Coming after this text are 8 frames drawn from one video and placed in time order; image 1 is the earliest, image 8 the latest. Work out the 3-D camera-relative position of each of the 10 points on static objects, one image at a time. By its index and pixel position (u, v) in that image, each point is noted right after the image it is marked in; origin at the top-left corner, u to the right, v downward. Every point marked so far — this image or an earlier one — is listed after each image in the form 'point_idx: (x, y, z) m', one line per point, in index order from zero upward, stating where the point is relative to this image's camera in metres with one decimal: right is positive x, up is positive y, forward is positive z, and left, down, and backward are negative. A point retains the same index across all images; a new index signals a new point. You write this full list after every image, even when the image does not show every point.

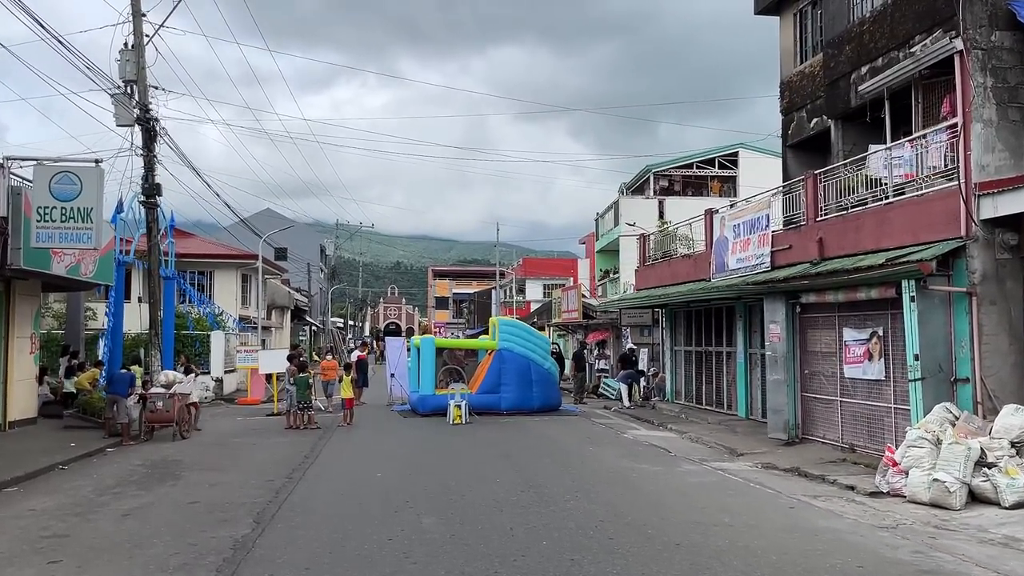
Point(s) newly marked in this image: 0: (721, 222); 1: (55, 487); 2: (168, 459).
0: (+4.4, +1.4, +18.1) m
1: (-5.8, -2.5, +11.2) m
2: (-5.4, -2.7, +13.9) m
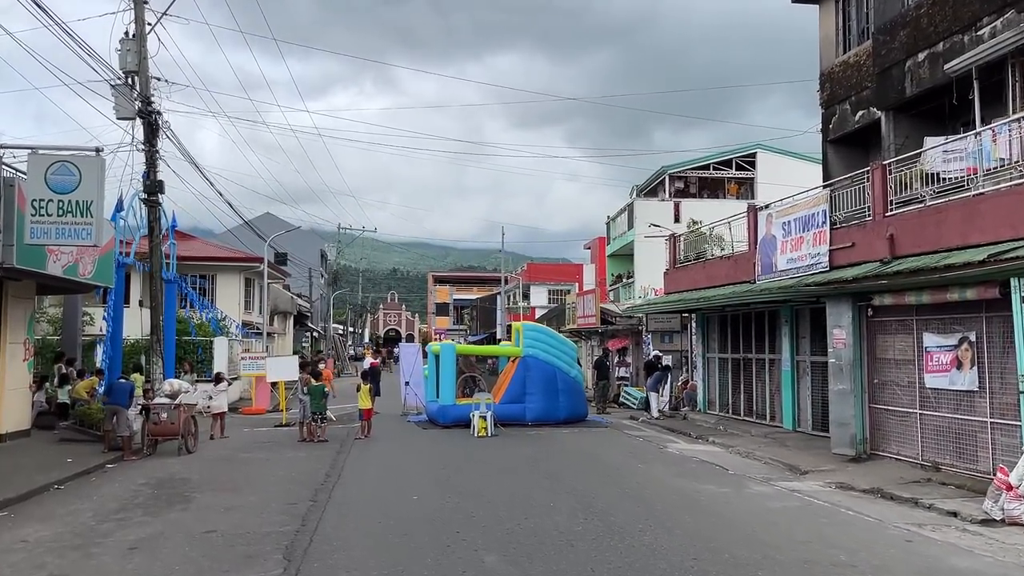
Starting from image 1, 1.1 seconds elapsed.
0: (+4.9, +1.3, +16.9) m
1: (-5.2, -2.5, +9.9) m
2: (-4.8, -2.7, +12.6) m
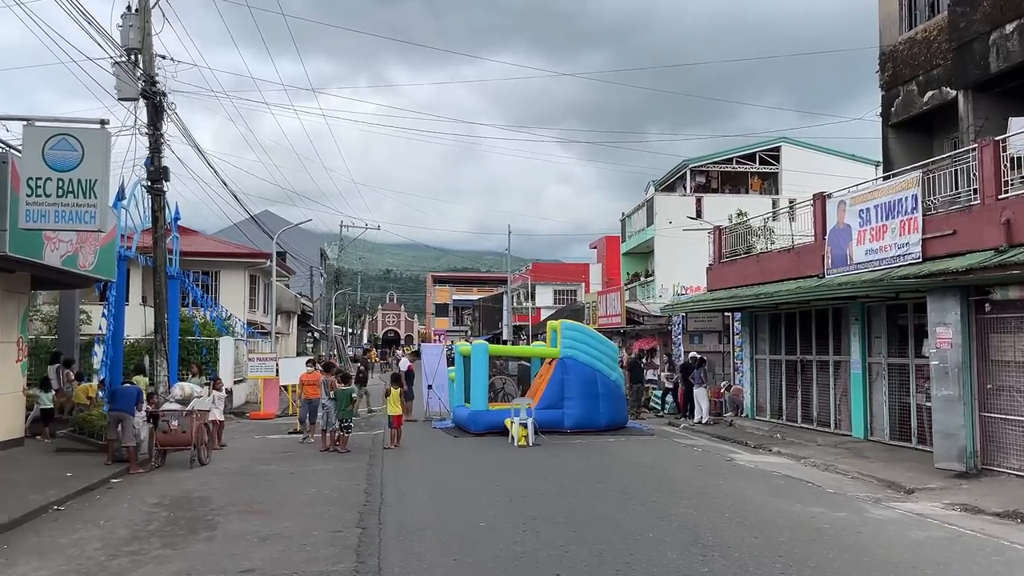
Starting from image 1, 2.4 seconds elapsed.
0: (+5.8, +1.4, +15.3) m
1: (-4.3, -2.4, +8.3) m
2: (-4.0, -2.6, +10.9) m
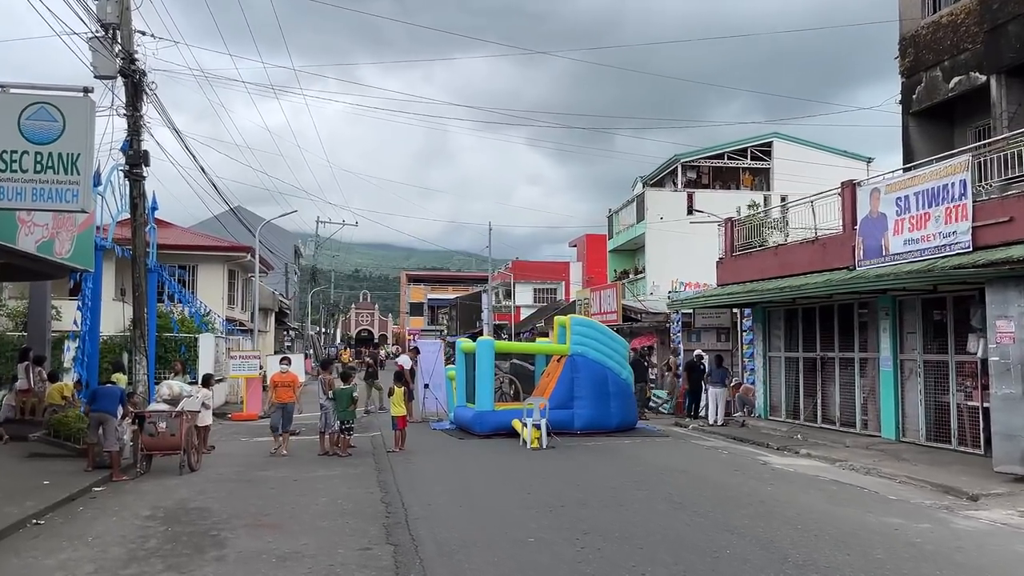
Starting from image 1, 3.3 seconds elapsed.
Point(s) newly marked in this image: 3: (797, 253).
0: (+6.0, +1.6, +14.5) m
1: (-3.9, -2.3, +7.1) m
2: (-3.6, -2.5, +9.8) m
3: (+5.5, +0.7, +17.0) m
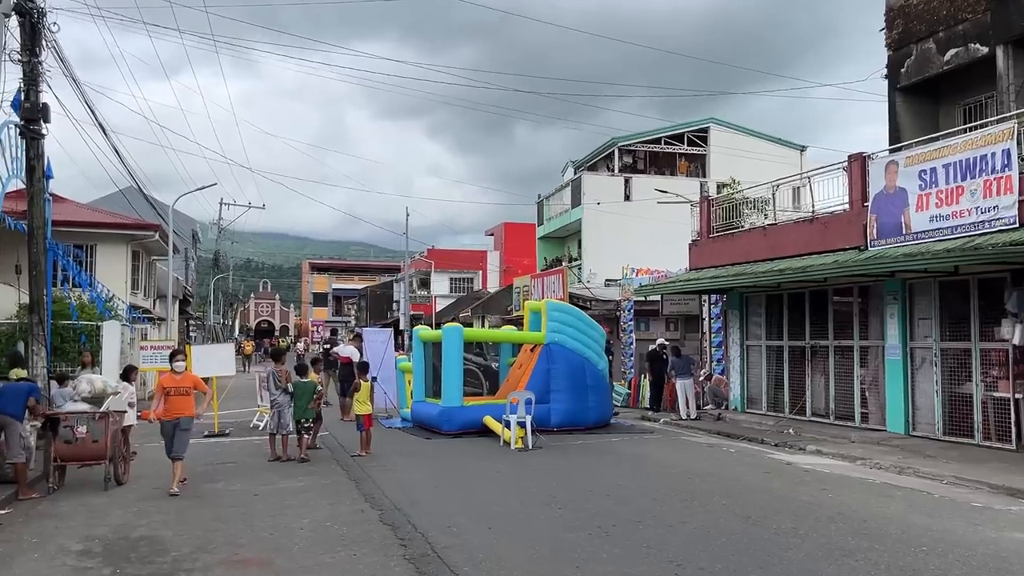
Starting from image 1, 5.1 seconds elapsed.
0: (+5.8, +1.8, +13.3) m
1: (-3.2, -2.0, +4.9) m
2: (-3.2, -2.2, +7.6) m
3: (+5.0, +1.0, +15.7) m
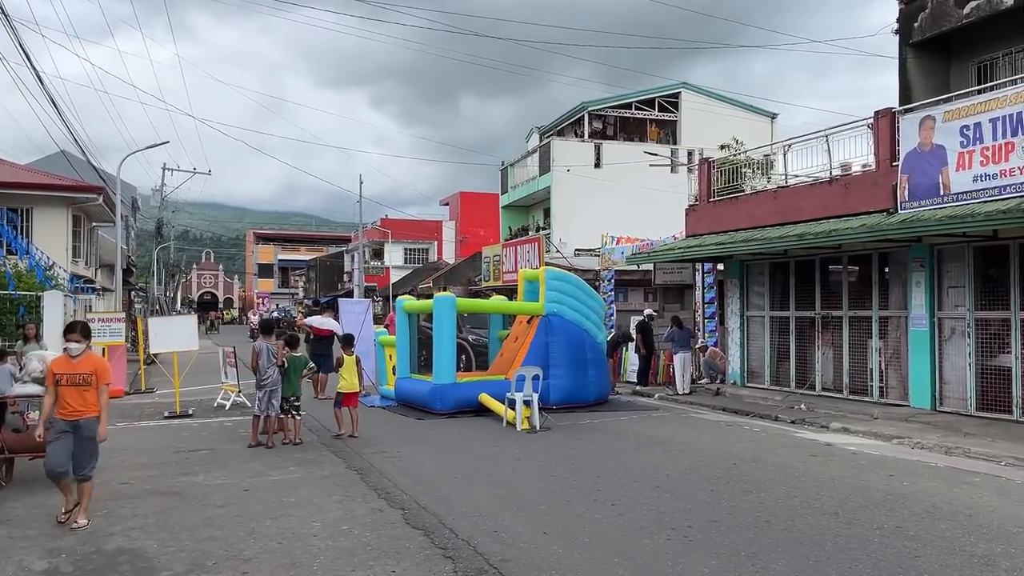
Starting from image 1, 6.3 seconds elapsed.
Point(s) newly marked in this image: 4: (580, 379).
0: (+5.8, +2.3, +12.3) m
1: (-2.6, -1.8, +3.5) m
2: (-2.8, -1.9, +6.1) m
3: (+4.9, +1.5, +14.7) m
4: (+1.1, -1.5, +14.5) m
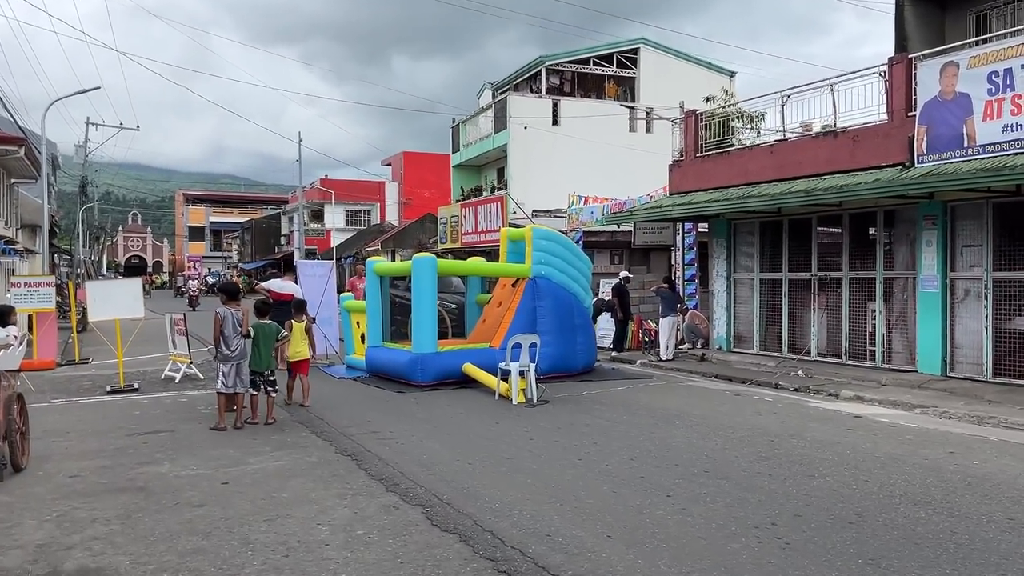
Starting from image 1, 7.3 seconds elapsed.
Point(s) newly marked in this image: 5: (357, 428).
0: (+5.7, +2.8, +11.5) m
1: (-2.0, -1.6, +2.2) m
2: (-2.4, -1.6, +4.8) m
3: (+4.6, +2.2, +13.8) m
4: (+0.9, -0.9, +13.5) m
5: (-1.7, -1.5, +9.3) m
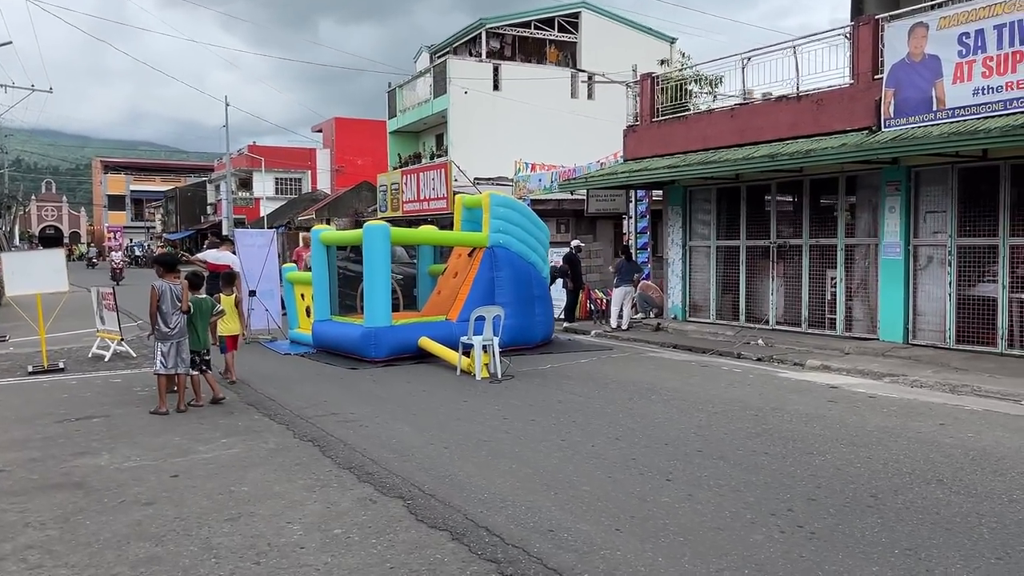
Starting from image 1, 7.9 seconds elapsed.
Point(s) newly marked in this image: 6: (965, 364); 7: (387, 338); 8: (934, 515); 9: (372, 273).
0: (+5.2, +3.3, +11.2) m
1: (-1.8, -1.6, +1.5) m
2: (-2.3, -1.5, +4.1) m
3: (+3.9, +2.7, +13.5) m
4: (+0.2, -0.4, +12.9) m
5: (-2.0, -1.2, +8.6) m
6: (+5.6, -0.9, +10.8) m
7: (-1.6, -0.7, +11.7) m
8: (+2.4, -1.3, +5.1) m
9: (-1.9, +0.2, +11.8) m
